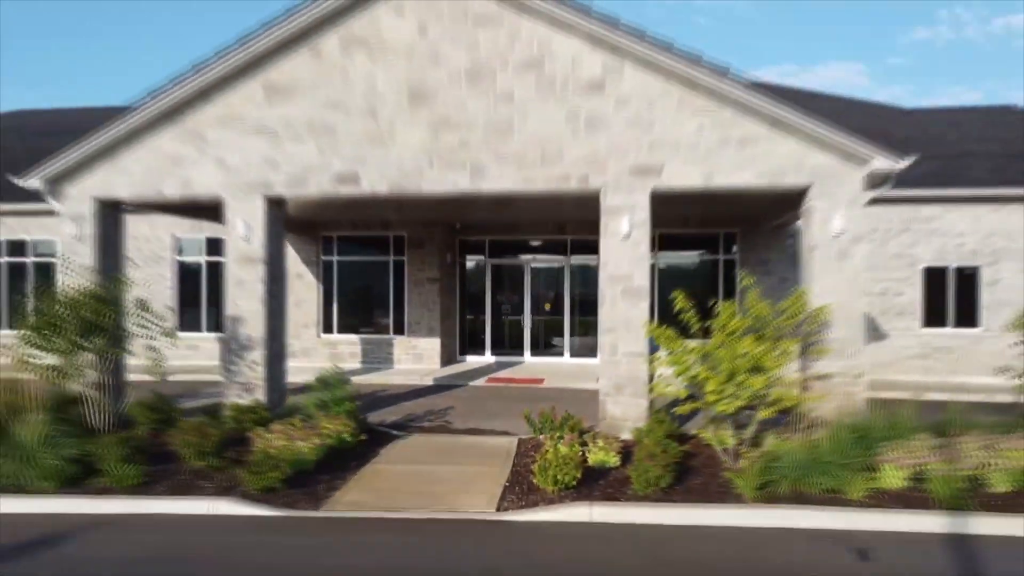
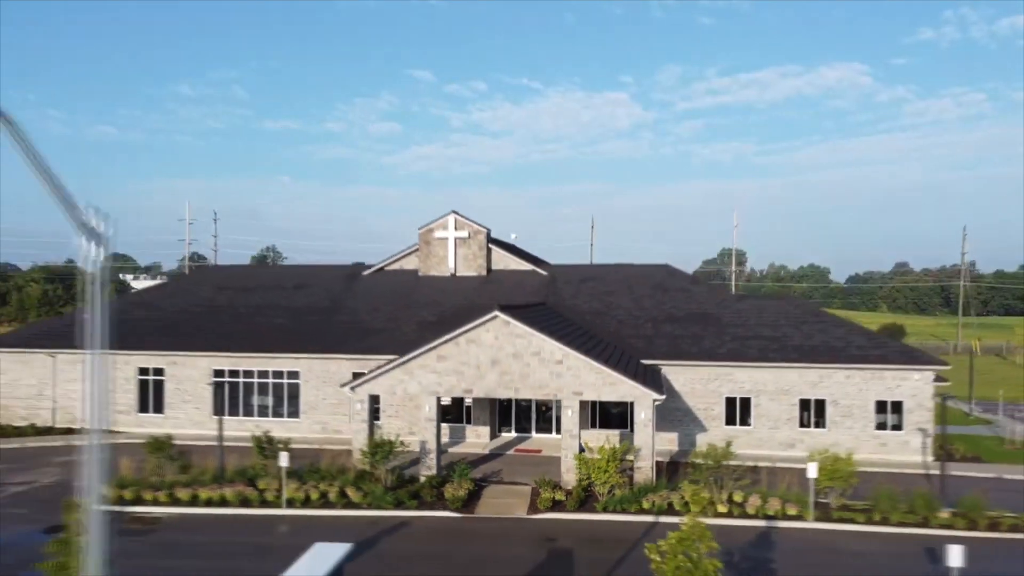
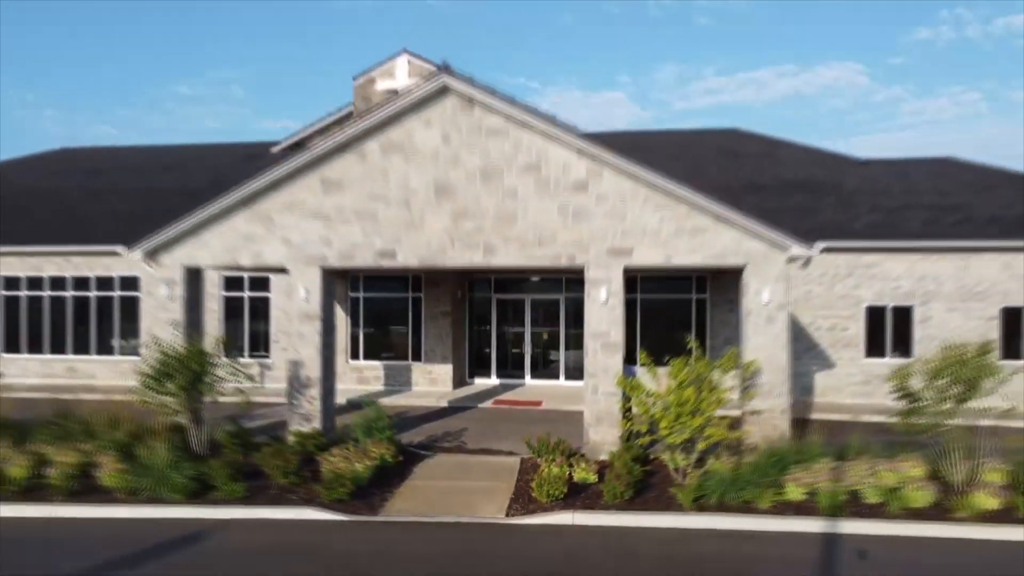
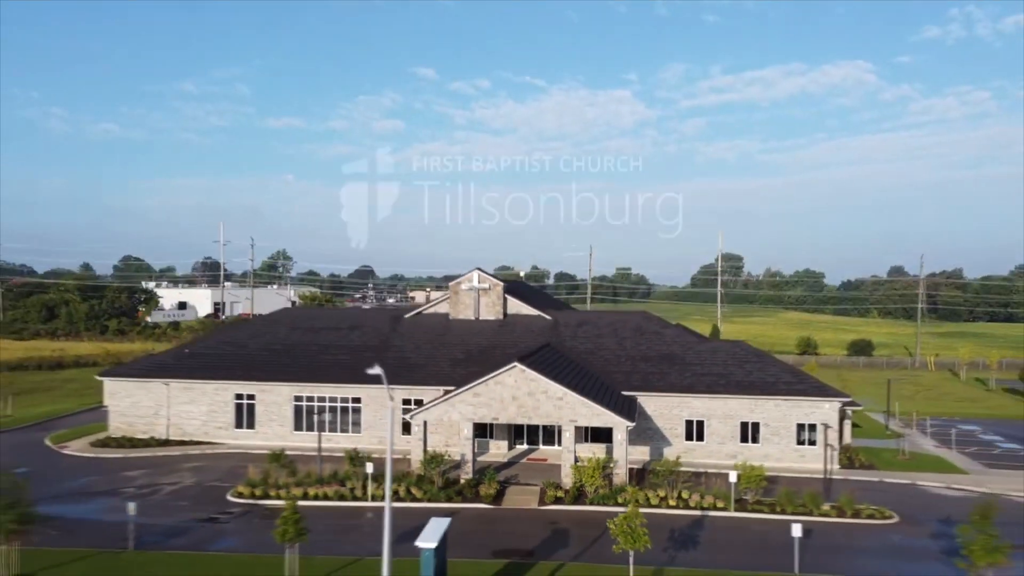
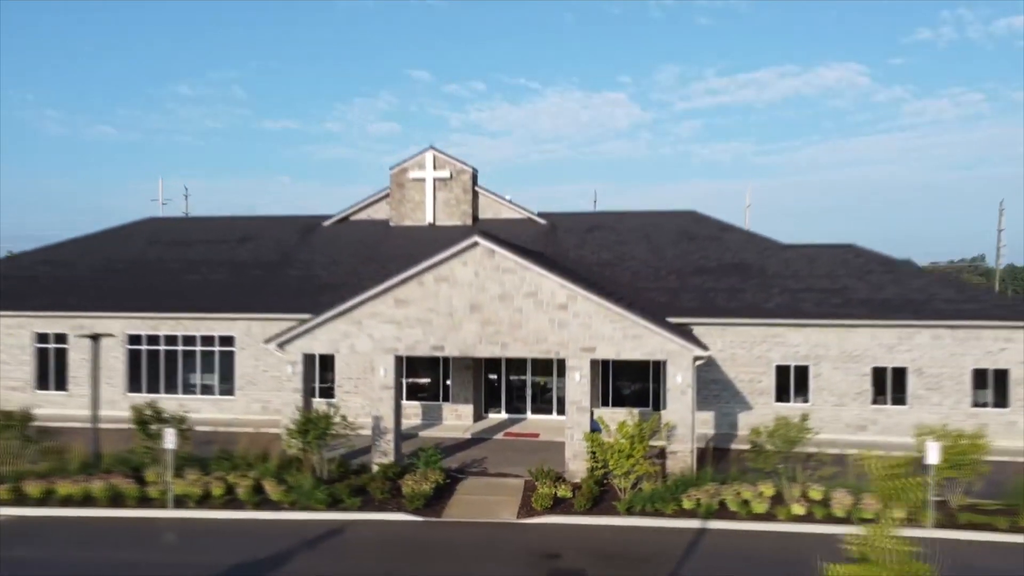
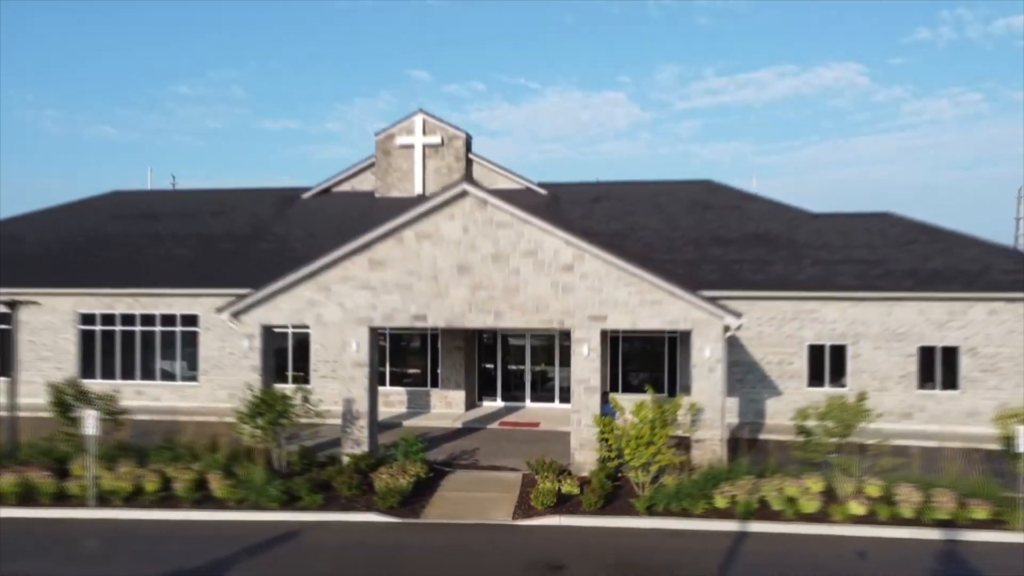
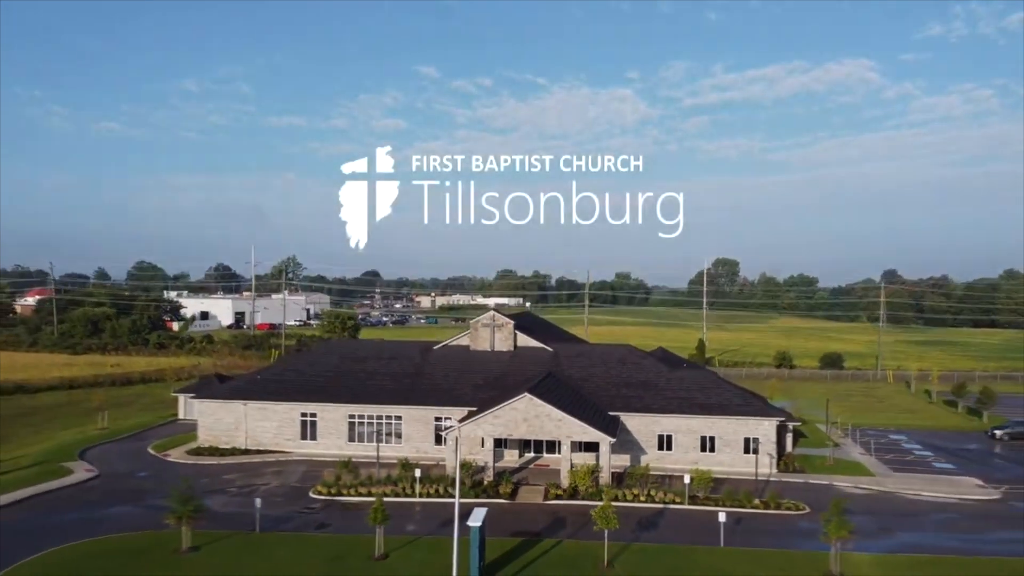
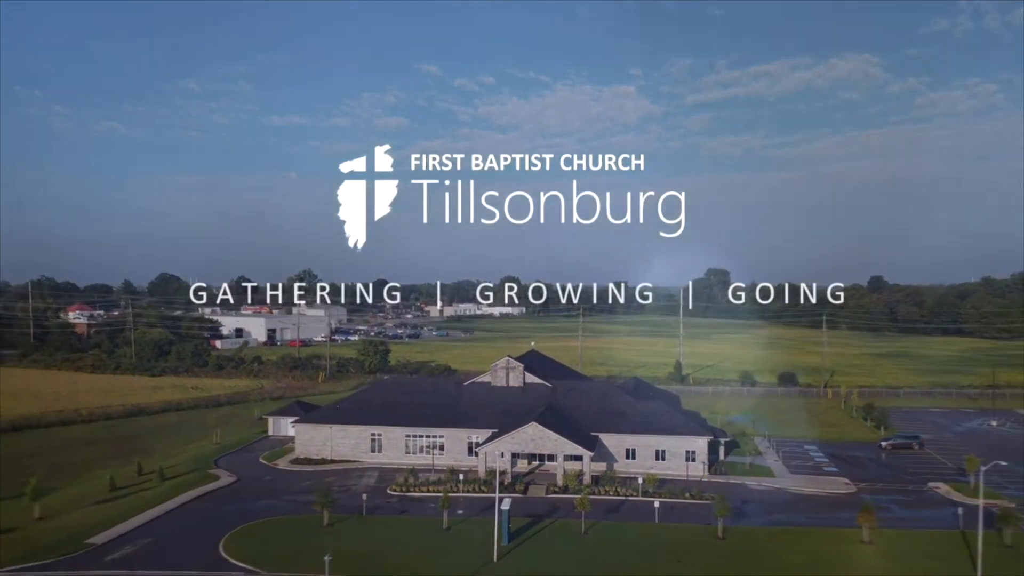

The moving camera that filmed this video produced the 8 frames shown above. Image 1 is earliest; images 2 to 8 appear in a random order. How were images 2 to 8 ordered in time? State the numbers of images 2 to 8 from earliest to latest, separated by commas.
3, 6, 5, 2, 4, 7, 8
